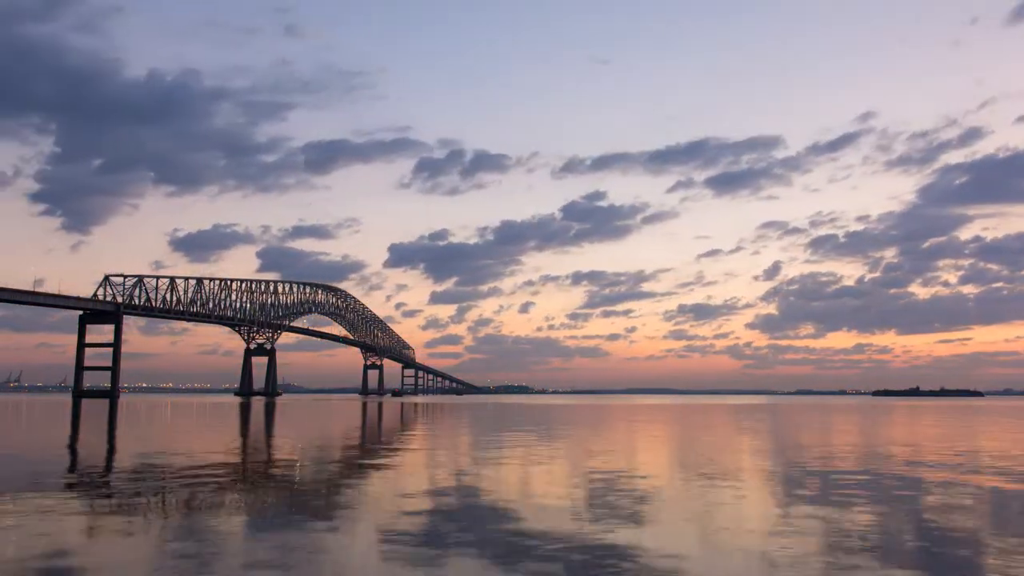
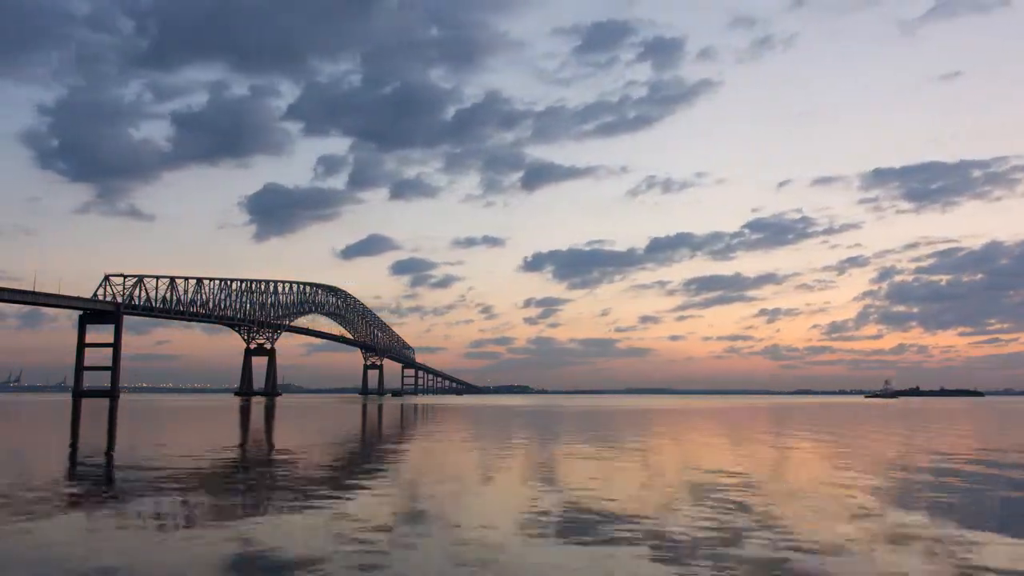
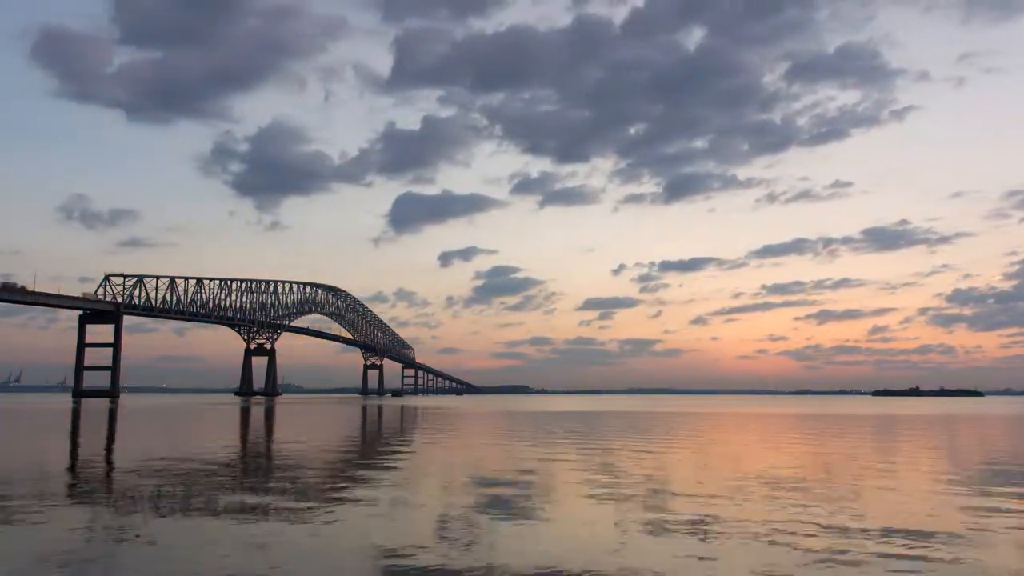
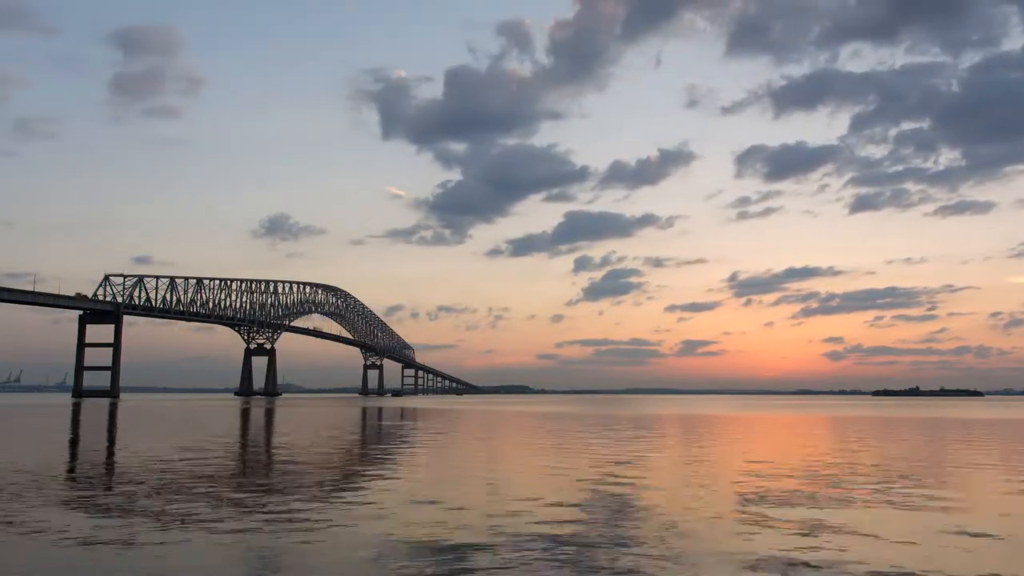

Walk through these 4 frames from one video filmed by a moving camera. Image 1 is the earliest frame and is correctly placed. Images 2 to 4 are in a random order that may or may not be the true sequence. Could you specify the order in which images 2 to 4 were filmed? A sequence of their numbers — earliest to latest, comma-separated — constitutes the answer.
2, 3, 4
